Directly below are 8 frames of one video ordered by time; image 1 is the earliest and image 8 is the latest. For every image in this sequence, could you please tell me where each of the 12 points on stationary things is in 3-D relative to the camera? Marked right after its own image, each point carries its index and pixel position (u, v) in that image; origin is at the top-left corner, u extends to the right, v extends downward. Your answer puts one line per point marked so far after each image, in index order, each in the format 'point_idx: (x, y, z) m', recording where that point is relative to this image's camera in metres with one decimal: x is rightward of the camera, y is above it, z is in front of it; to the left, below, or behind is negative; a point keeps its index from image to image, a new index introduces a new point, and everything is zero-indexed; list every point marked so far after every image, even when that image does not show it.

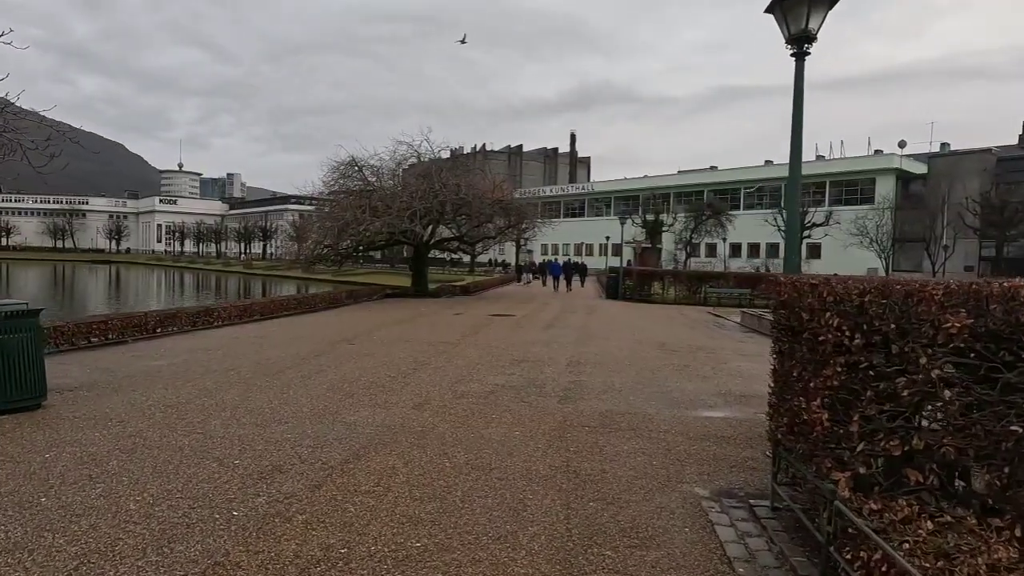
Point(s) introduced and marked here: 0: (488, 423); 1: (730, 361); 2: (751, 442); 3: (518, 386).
0: (-0.2, -1.3, +6.7) m
1: (+3.8, -1.3, +11.8) m
2: (+2.3, -1.5, +6.4) m
3: (+0.1, -1.3, +8.7) m
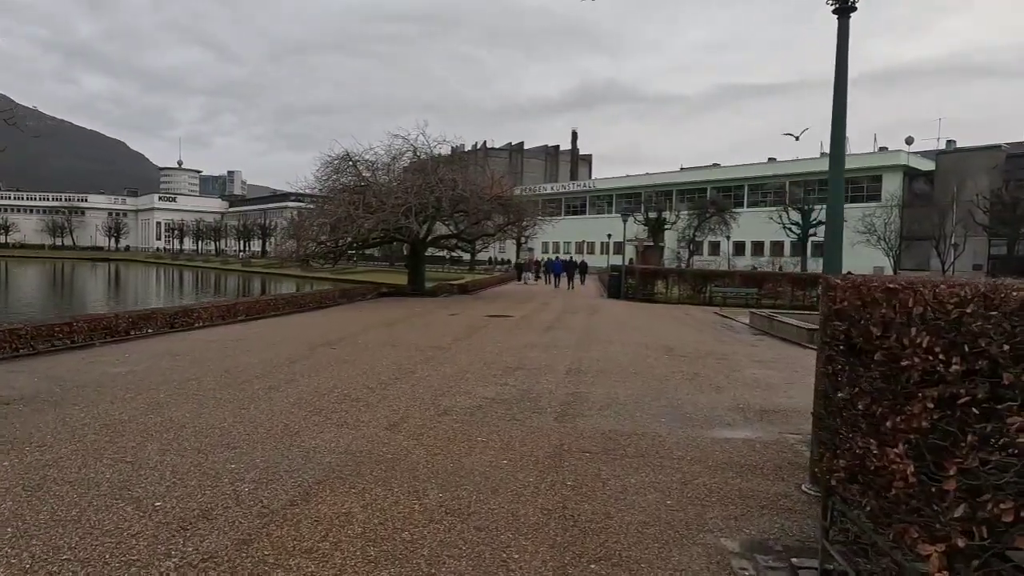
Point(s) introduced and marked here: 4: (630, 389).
0: (-0.3, -1.4, +5.7) m
1: (+3.7, -1.3, +10.8) m
2: (+2.1, -1.5, +5.4) m
3: (0.0, -1.3, +7.7) m
4: (+1.6, -1.3, +8.8) m
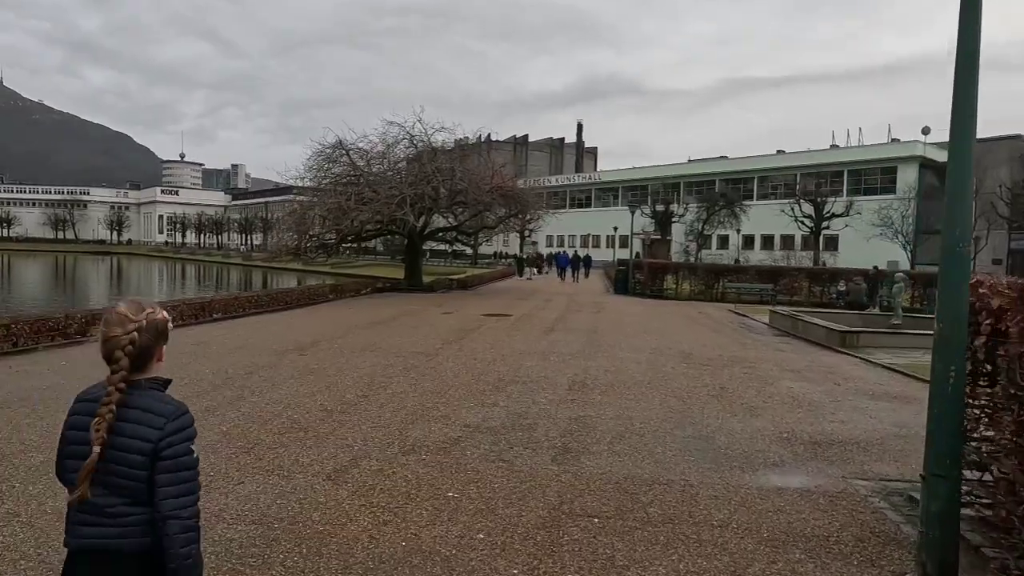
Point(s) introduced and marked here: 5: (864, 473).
0: (-0.4, -1.4, +4.2) m
1: (+3.6, -1.3, +9.2) m
2: (+2.0, -1.5, +3.8) m
3: (-0.1, -1.3, +6.2) m
4: (+1.5, -1.3, +7.2) m
5: (+2.8, -1.5, +5.4) m
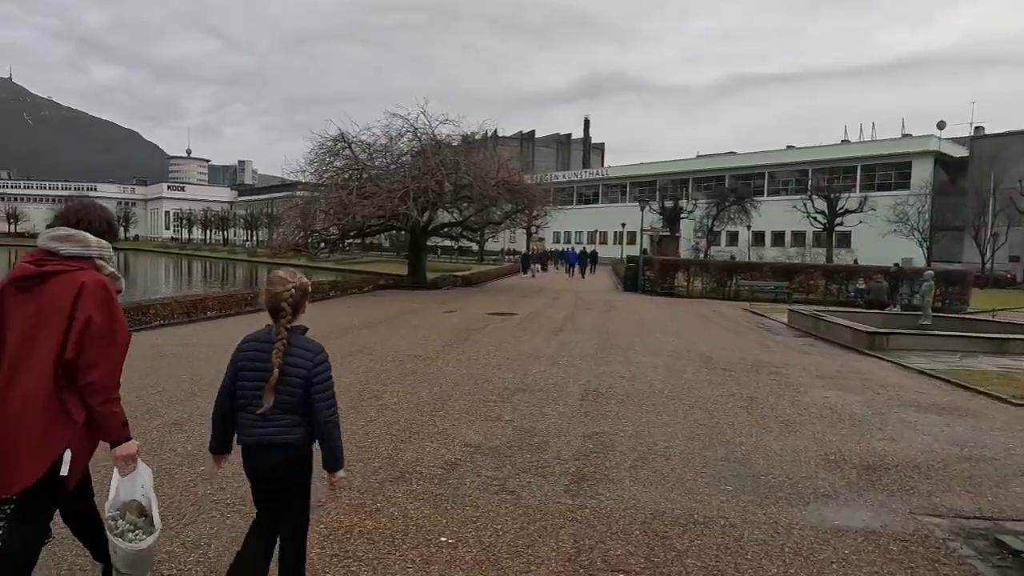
0: (-0.4, -1.4, +3.4) m
1: (+3.7, -1.3, +8.4) m
2: (+2.1, -1.5, +3.0) m
3: (-0.1, -1.3, +5.4) m
4: (+1.6, -1.3, +6.4) m
5: (+2.8, -1.5, +4.6) m
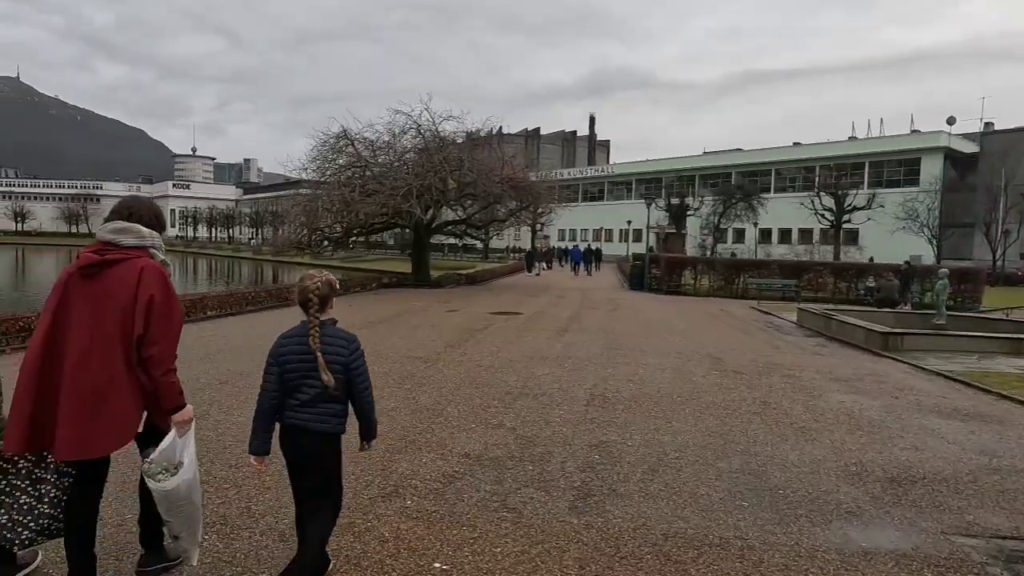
0: (-0.4, -1.4, +3.1) m
1: (+3.7, -1.3, +8.1) m
2: (+2.0, -1.5, +2.7) m
3: (-0.1, -1.3, +5.1) m
4: (+1.6, -1.3, +6.1) m
5: (+2.8, -1.5, +4.2) m
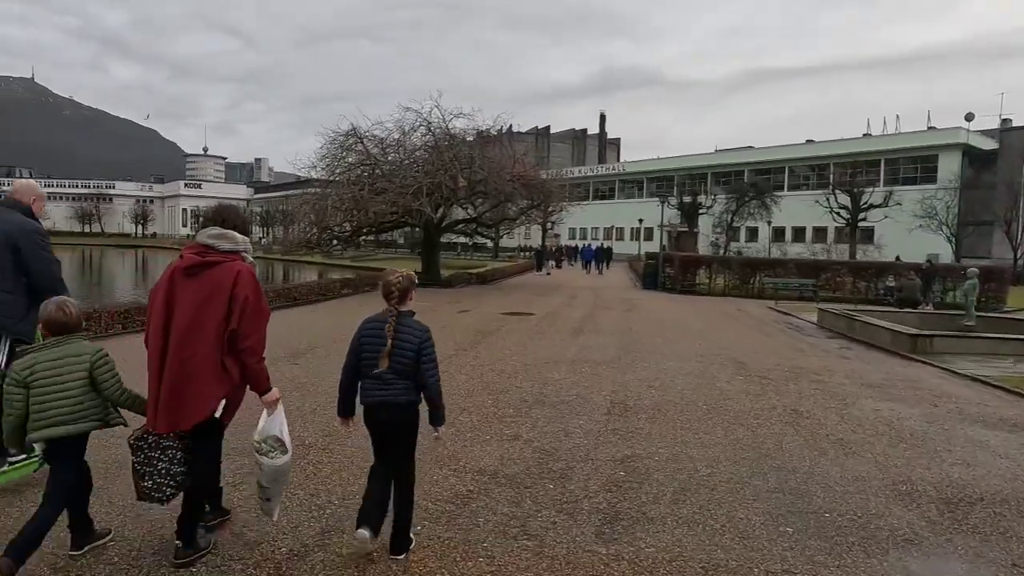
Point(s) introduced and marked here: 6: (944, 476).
0: (-0.3, -1.4, +2.7) m
1: (+3.9, -1.3, +7.6) m
2: (+2.1, -1.6, +2.3) m
3: (+0.1, -1.3, +4.7) m
4: (+1.7, -1.3, +5.7) m
5: (+3.0, -1.5, +3.8) m
6: (+3.3, -1.4, +5.1) m
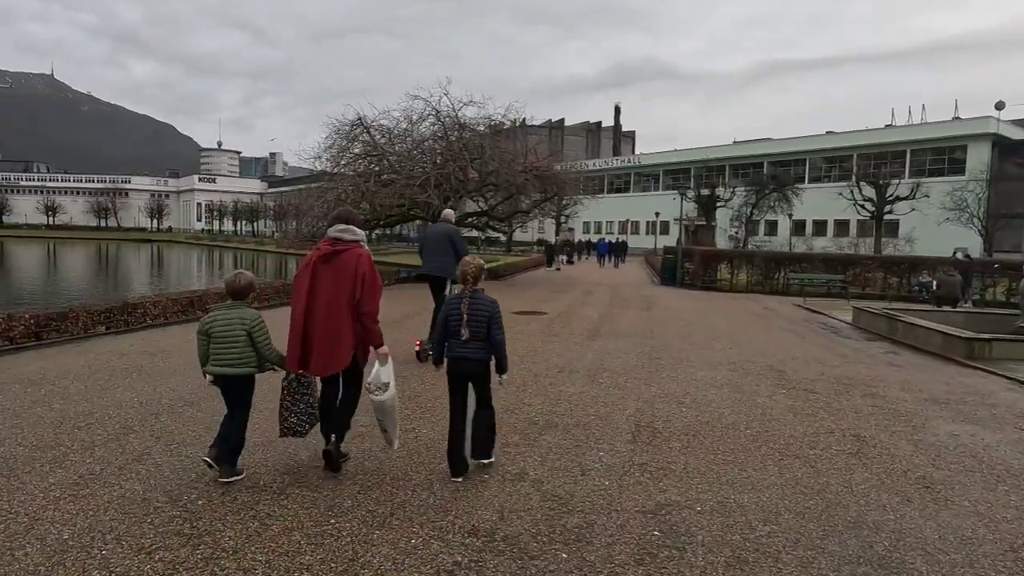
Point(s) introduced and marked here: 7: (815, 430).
0: (-0.3, -1.5, +1.6) m
1: (+3.9, -1.3, +6.4) m
2: (+2.1, -1.6, +1.1) m
3: (+0.1, -1.4, +3.6) m
4: (+1.7, -1.3, +4.5) m
5: (+2.9, -1.6, +2.6) m
6: (+3.3, -1.5, +4.0) m
7: (+2.7, -1.3, +6.0) m
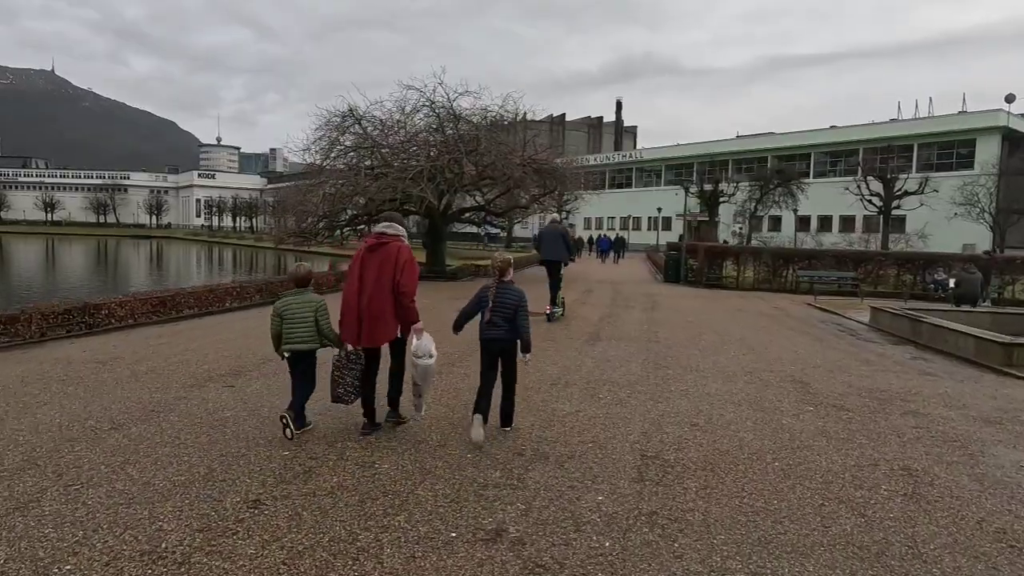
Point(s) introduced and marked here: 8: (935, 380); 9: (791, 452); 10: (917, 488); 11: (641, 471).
0: (-0.5, -1.5, +0.6) m
1: (+3.8, -1.3, +5.4) m
2: (+2.0, -1.7, +0.1) m
3: (-0.1, -1.4, +2.6) m
4: (+1.6, -1.4, +3.5) m
5: (+2.8, -1.6, +1.6) m
6: (+3.1, -1.5, +3.0) m
7: (+2.6, -1.3, +5.0) m
8: (+5.4, -1.1, +8.5) m
9: (+2.1, -1.2, +5.3) m
10: (+2.8, -1.3, +4.7) m
11: (+0.9, -1.2, +4.6) m
